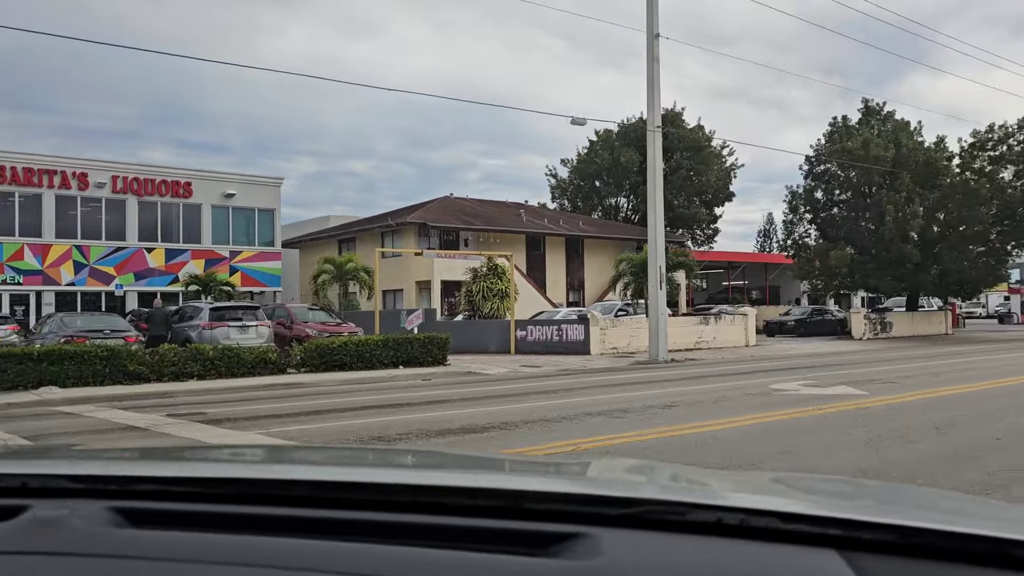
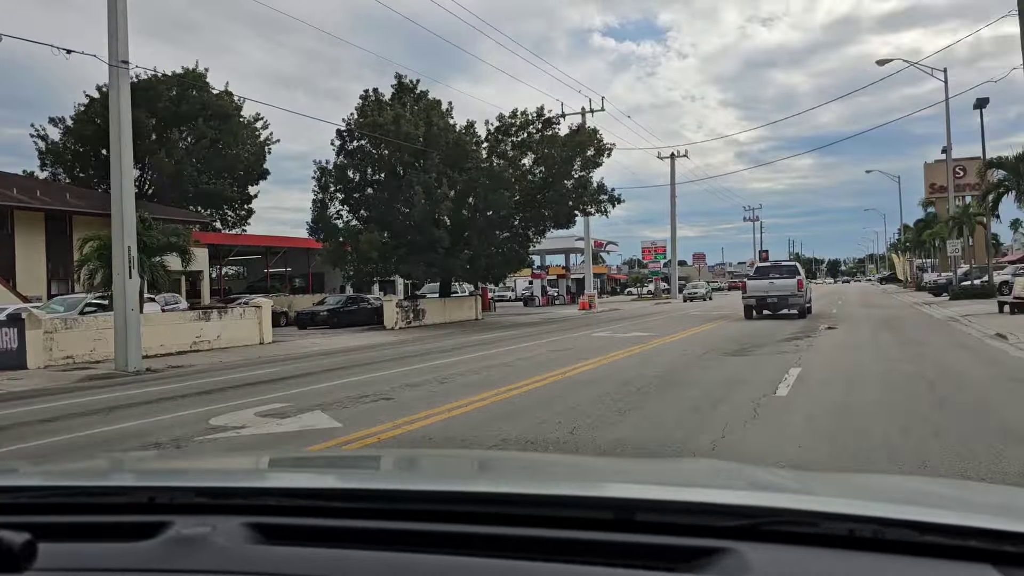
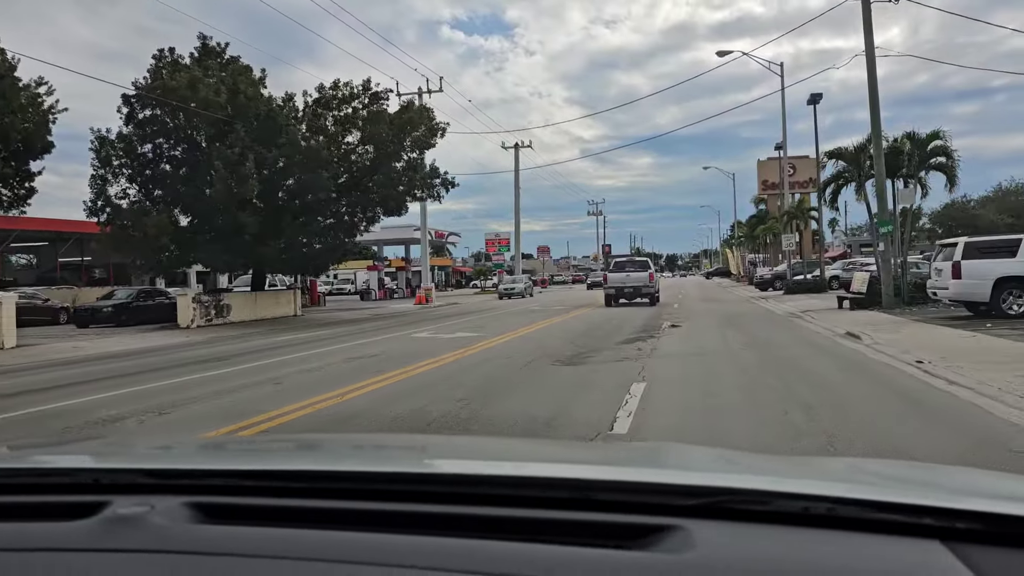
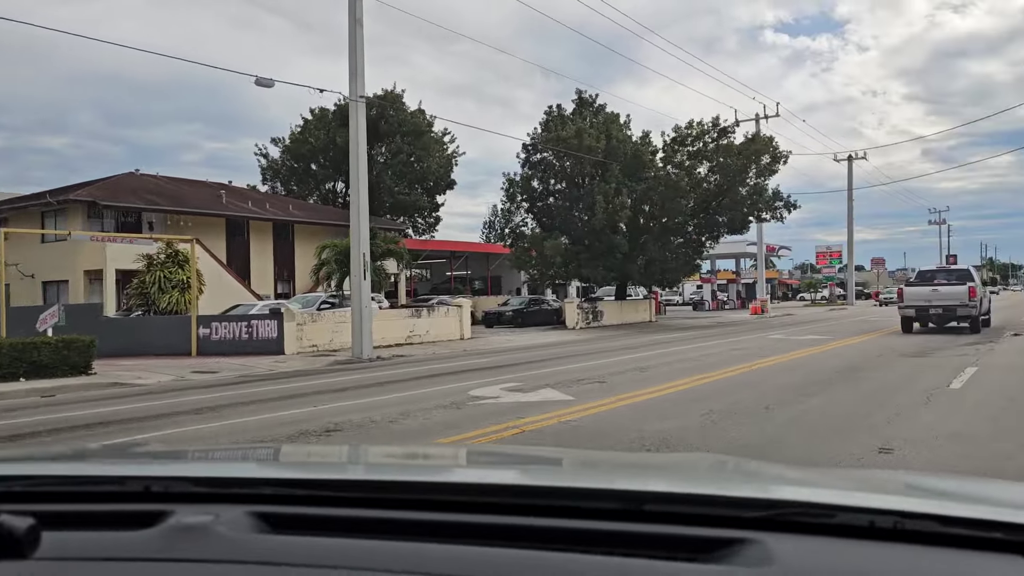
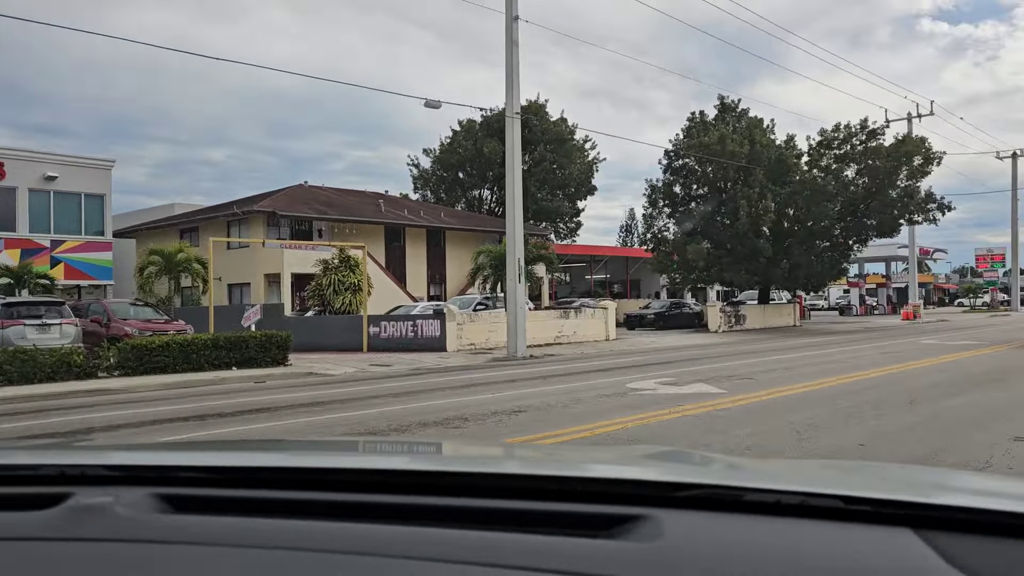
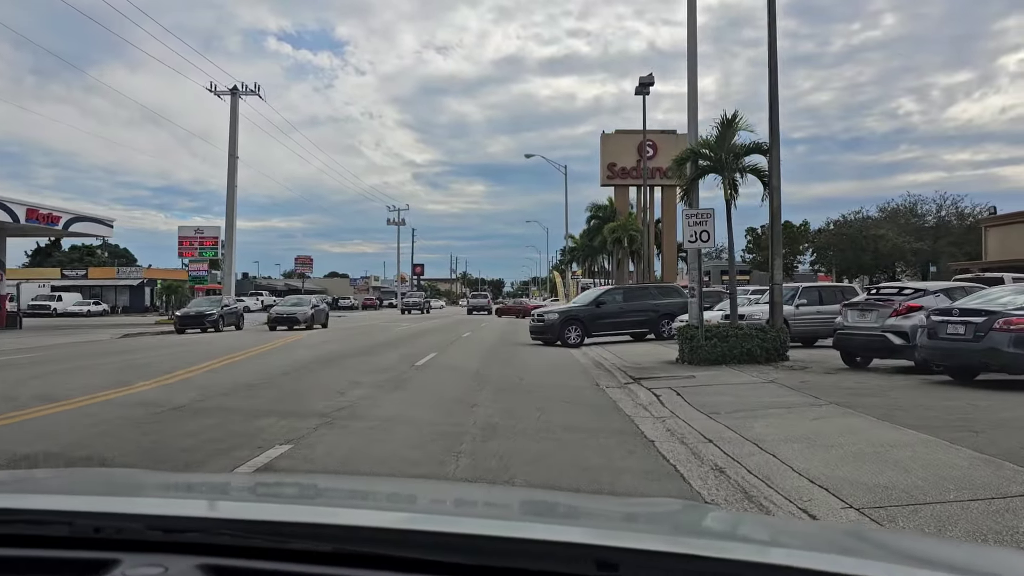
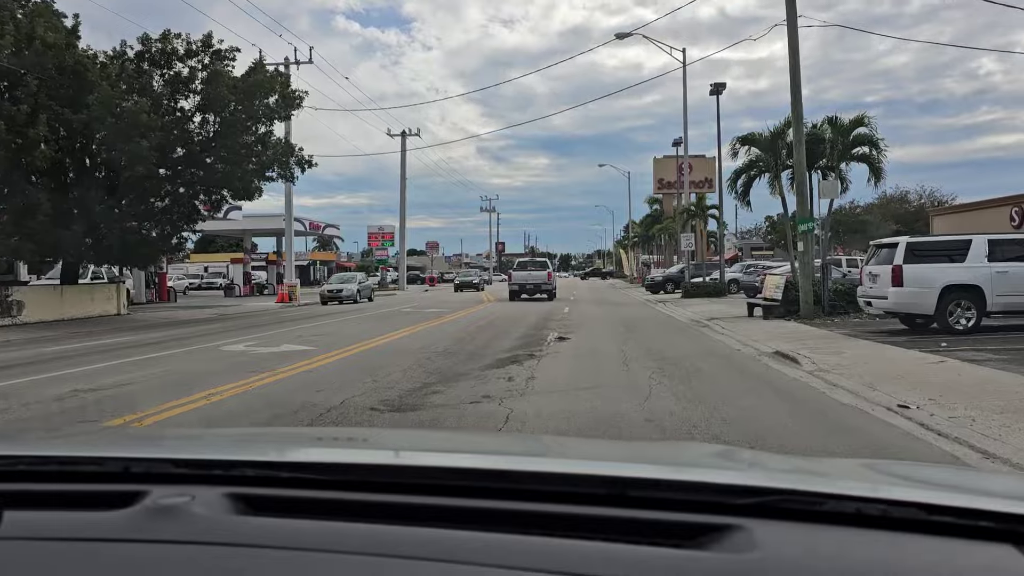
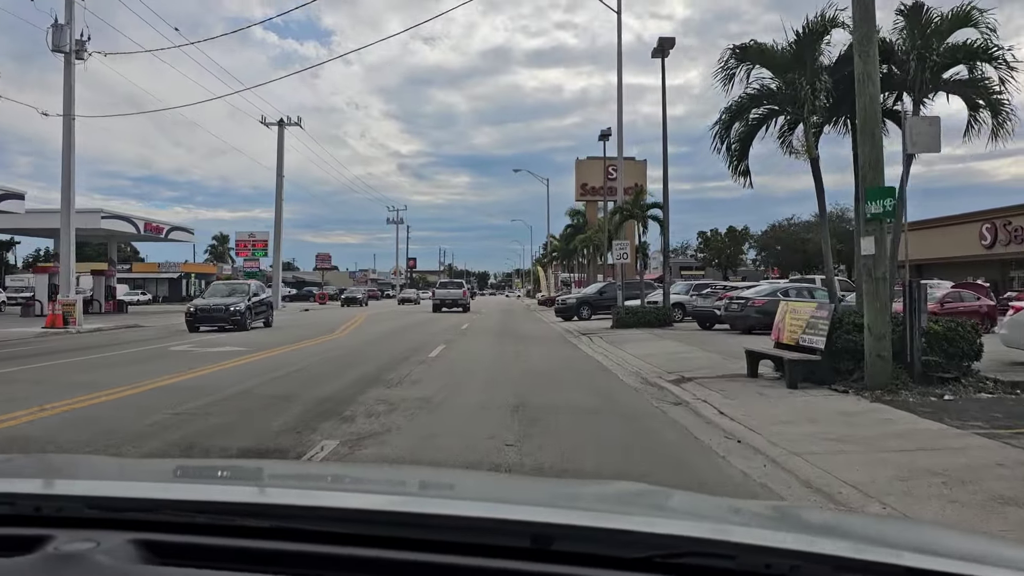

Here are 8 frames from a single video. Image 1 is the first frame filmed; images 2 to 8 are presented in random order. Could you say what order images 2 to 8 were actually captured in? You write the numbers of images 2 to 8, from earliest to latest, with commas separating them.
5, 4, 2, 3, 7, 8, 6
